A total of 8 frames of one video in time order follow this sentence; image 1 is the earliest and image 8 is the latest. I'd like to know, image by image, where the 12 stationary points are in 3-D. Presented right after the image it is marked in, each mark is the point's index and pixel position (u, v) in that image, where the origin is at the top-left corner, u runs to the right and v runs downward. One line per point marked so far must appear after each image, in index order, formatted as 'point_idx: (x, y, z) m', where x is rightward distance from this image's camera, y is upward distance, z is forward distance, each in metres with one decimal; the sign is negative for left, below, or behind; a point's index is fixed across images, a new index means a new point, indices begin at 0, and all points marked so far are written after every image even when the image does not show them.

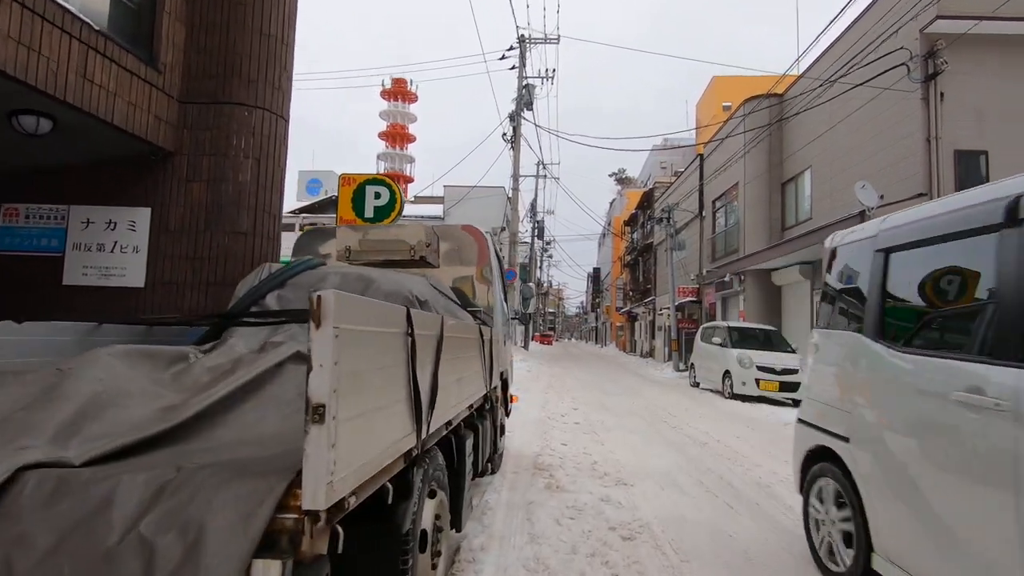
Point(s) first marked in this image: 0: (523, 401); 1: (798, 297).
0: (+0.2, -2.0, +9.7) m
1: (+8.5, -0.3, +16.4) m
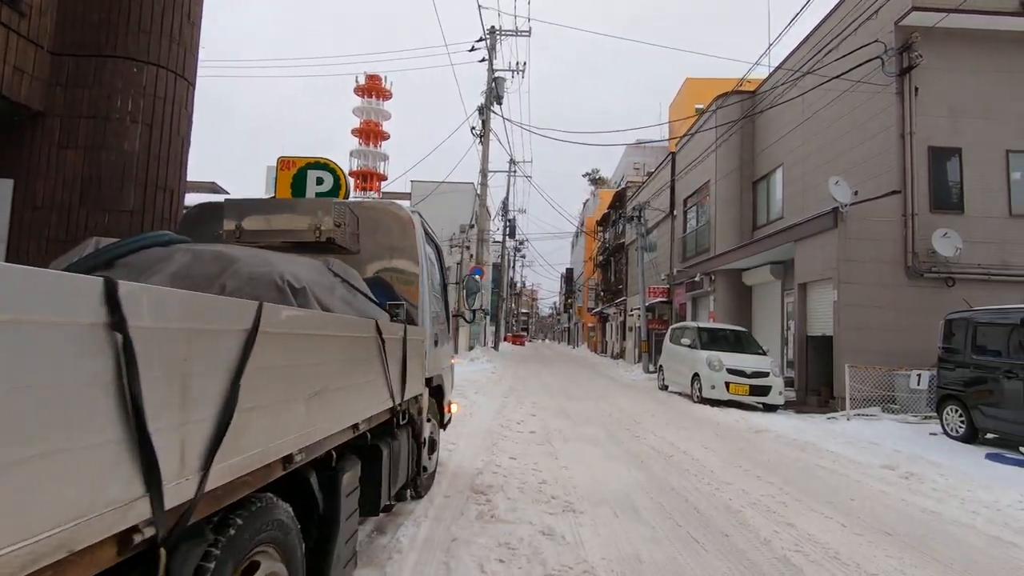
0: (-0.6, -1.9, +9.0) m
1: (+7.5, -0.3, +16.0) m
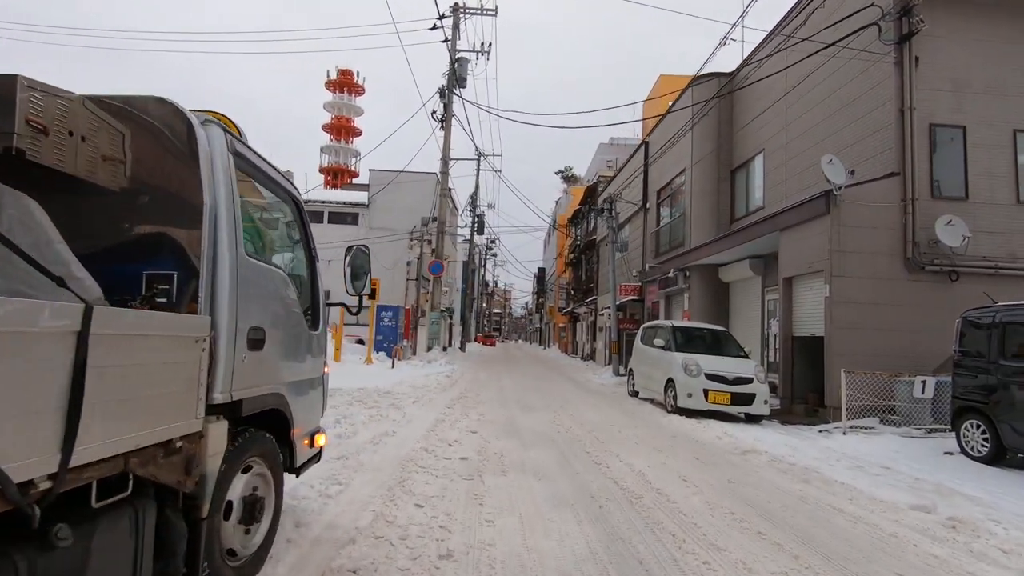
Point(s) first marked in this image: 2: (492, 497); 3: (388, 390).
0: (-1.4, -1.8, +7.4) m
1: (+6.3, -0.2, +14.8) m
2: (-0.1, -1.6, +4.2) m
3: (-2.4, -2.0, +10.7) m
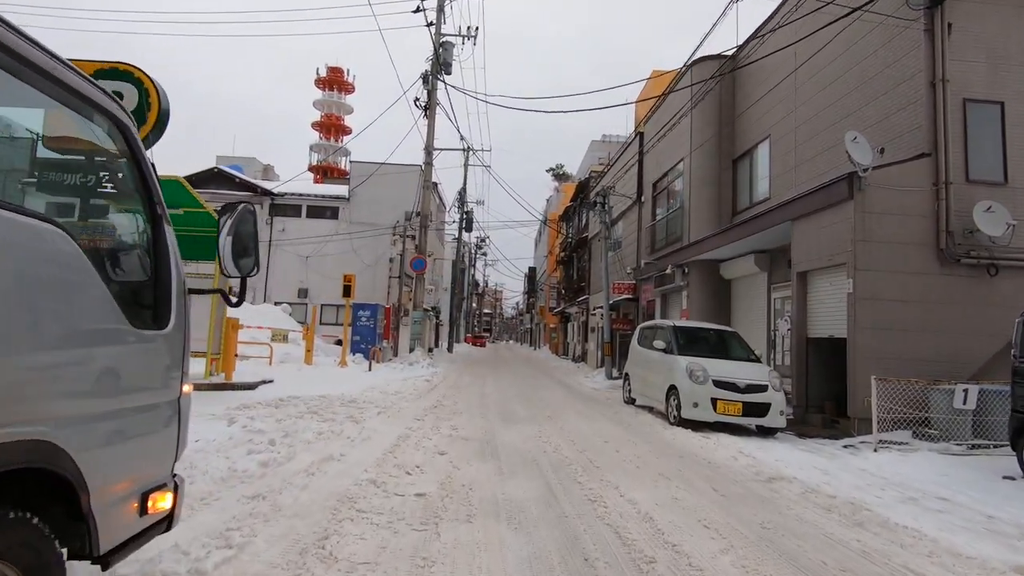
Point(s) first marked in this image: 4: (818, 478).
0: (-1.6, -1.7, +6.2) m
1: (+6.0, -0.2, +13.7) m
2: (-0.4, -1.5, +3.0) m
3: (-2.7, -1.9, +9.4) m
4: (+3.0, -1.9, +5.4) m
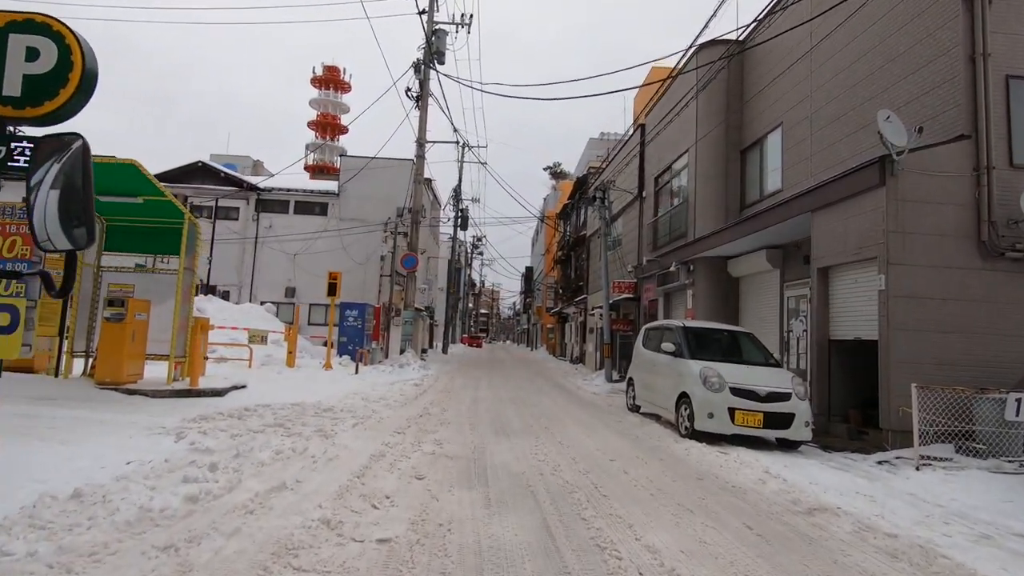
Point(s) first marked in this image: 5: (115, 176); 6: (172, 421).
0: (-1.7, -1.6, +5.3) m
1: (+5.9, -0.1, +12.8) m
2: (-0.4, -1.5, +2.1) m
3: (-2.8, -1.9, +8.5) m
4: (+2.9, -1.8, +4.6) m
5: (-6.1, +1.7, +8.5) m
6: (-4.1, -1.6, +6.7) m
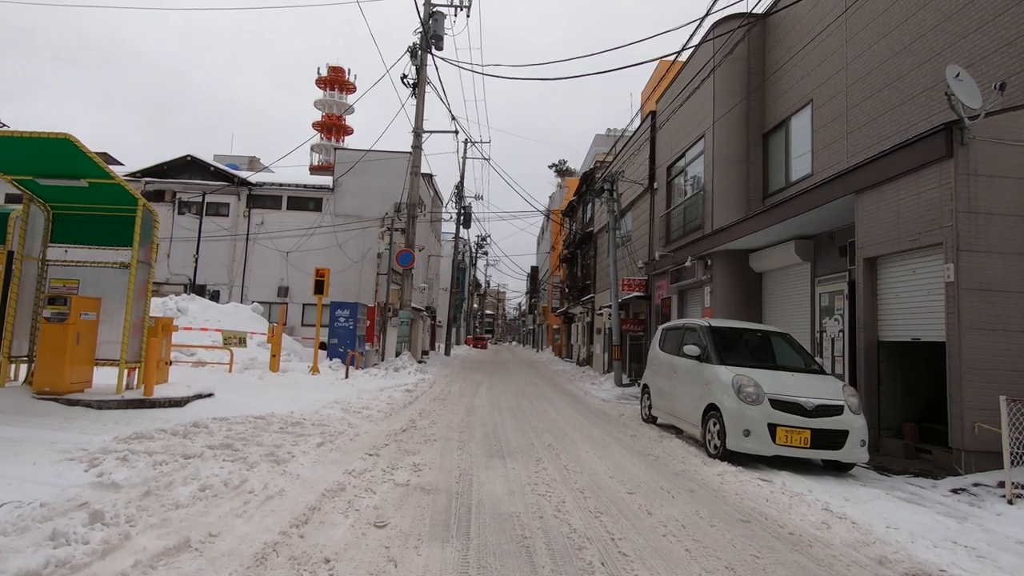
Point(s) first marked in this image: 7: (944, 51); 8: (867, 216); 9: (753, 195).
0: (-1.8, -1.6, +4.1) m
1: (+5.9, 0.0, +11.6) m
2: (-0.5, -1.4, +1.0) m
3: (-2.8, -1.8, +7.4) m
4: (+2.9, -1.7, +3.4) m
5: (-6.2, +1.7, +7.4) m
6: (-4.2, -1.5, +5.5) m
7: (+6.0, +3.3, +7.7) m
8: (+5.0, +1.0, +7.7) m
9: (+5.7, +2.2, +13.0) m
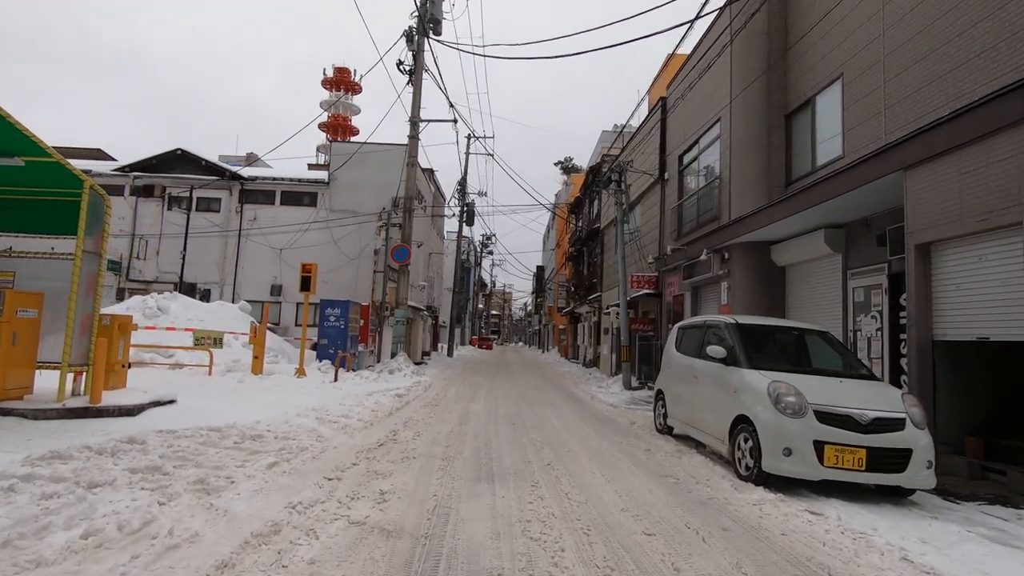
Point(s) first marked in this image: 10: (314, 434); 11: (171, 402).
0: (-1.9, -1.5, +3.2) m
1: (+5.8, +0.1, +10.5) m
2: (-0.7, -1.3, 0.0) m
3: (-2.9, -1.7, +6.4) m
4: (+2.8, -1.6, +2.3) m
5: (-6.2, +1.8, +6.5) m
6: (-4.2, -1.4, +4.6) m
7: (+5.9, +3.4, +6.6) m
8: (+4.9, +1.1, +6.6) m
9: (+5.7, +2.3, +11.9) m
10: (-2.4, -1.7, +6.6) m
11: (-4.9, -1.6, +7.9) m
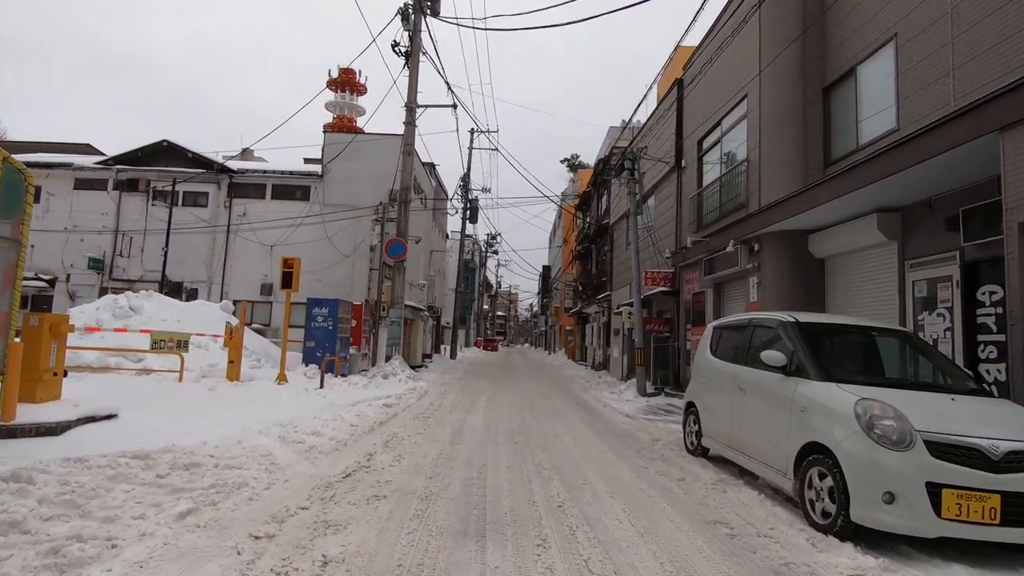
0: (-1.9, -1.4, +1.9) m
1: (+5.9, +0.2, +9.2) m
2: (-0.7, -1.2, -1.3) m
3: (-2.9, -1.6, +5.2) m
4: (+2.7, -1.5, +1.0) m
5: (-6.2, +1.9, +5.2) m
6: (-4.3, -1.4, +3.3) m
7: (+5.9, +3.5, +5.2) m
8: (+4.9, +1.2, +5.3) m
9: (+5.7, +2.4, +10.6) m
10: (-2.4, -1.7, +5.3) m
11: (-4.9, -1.6, +6.7) m
